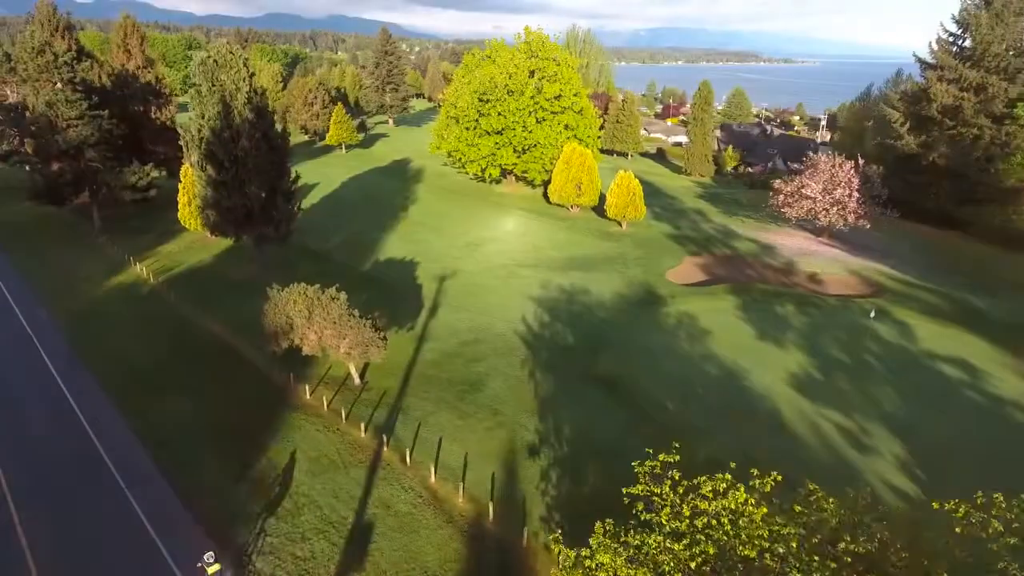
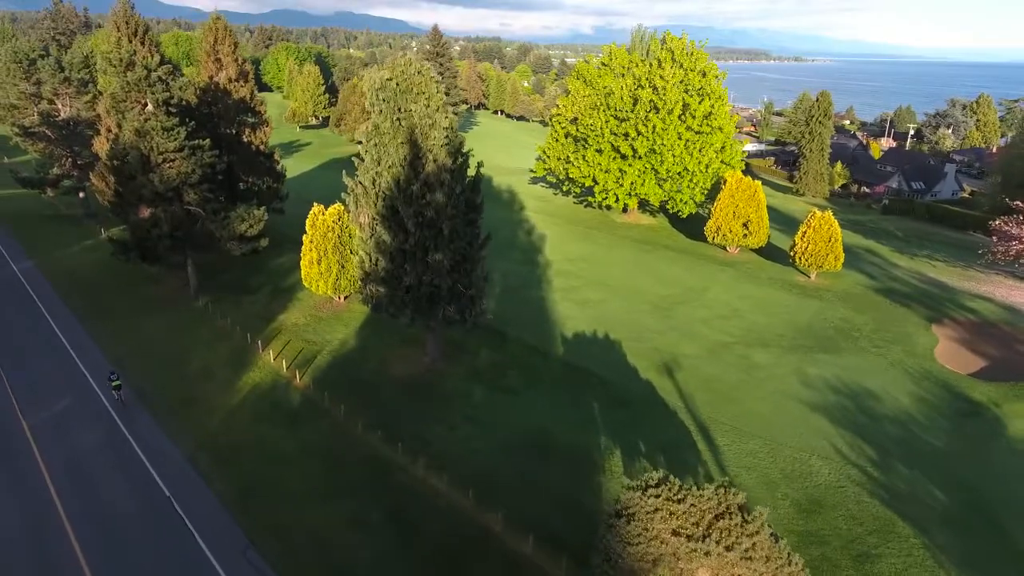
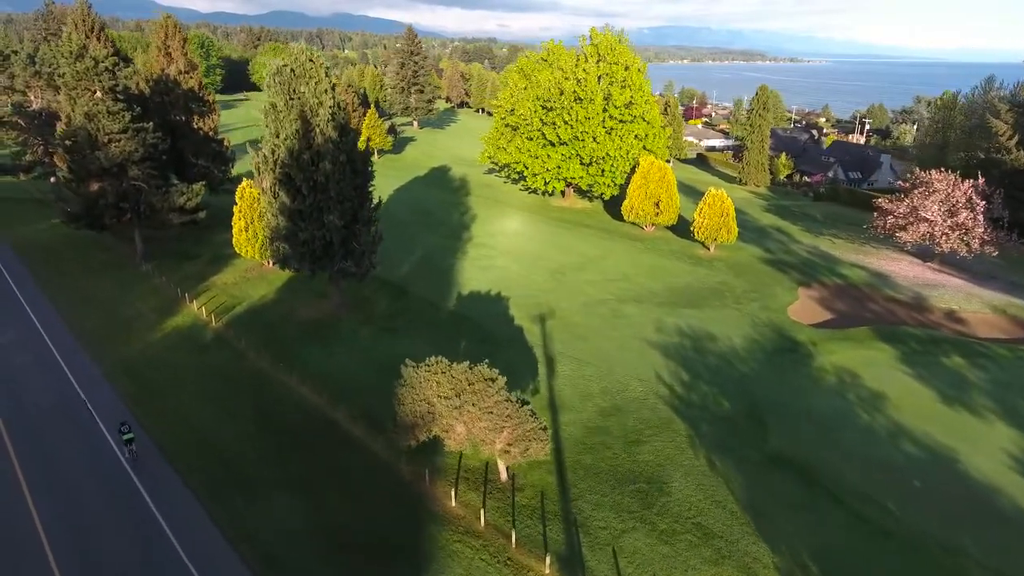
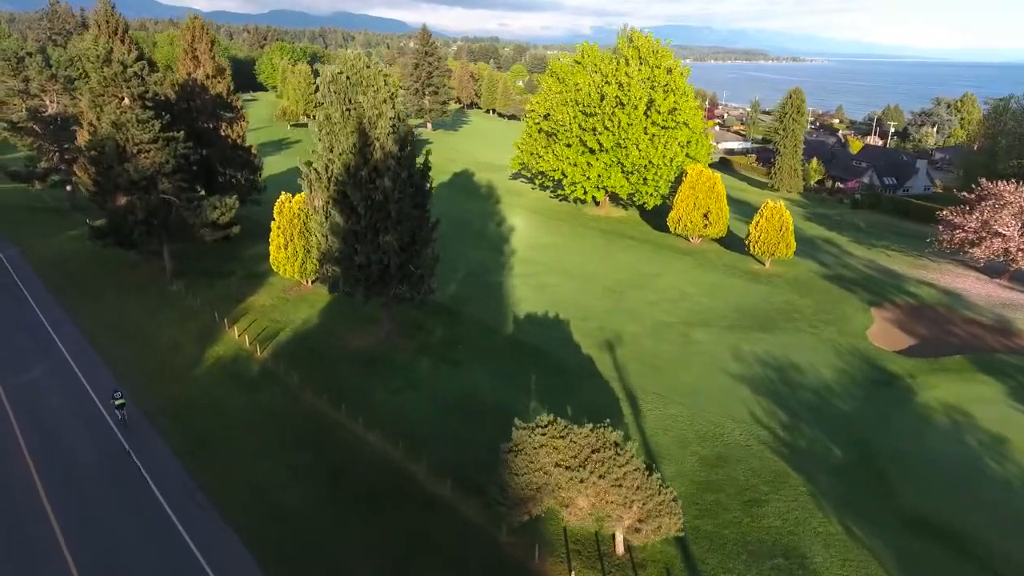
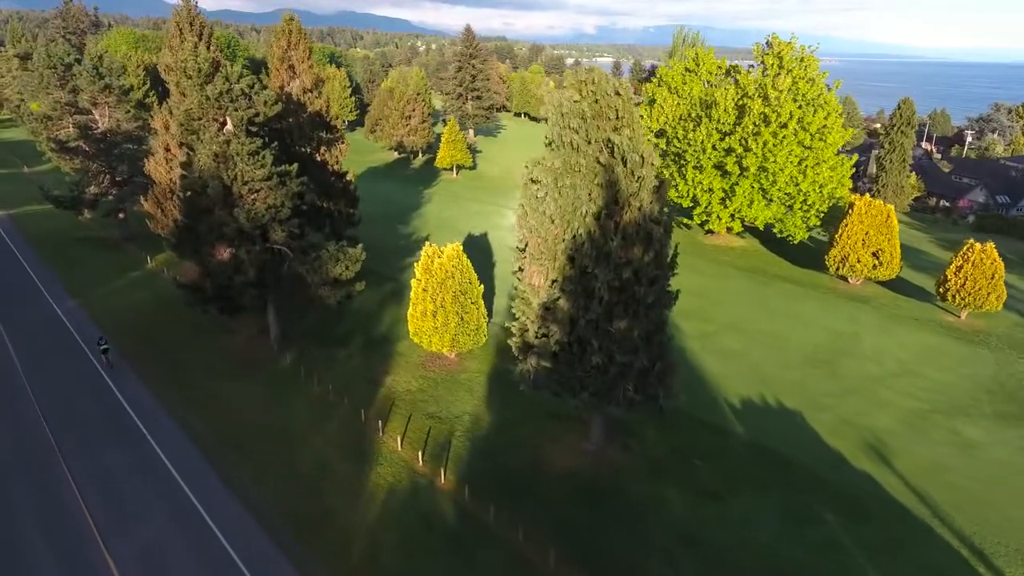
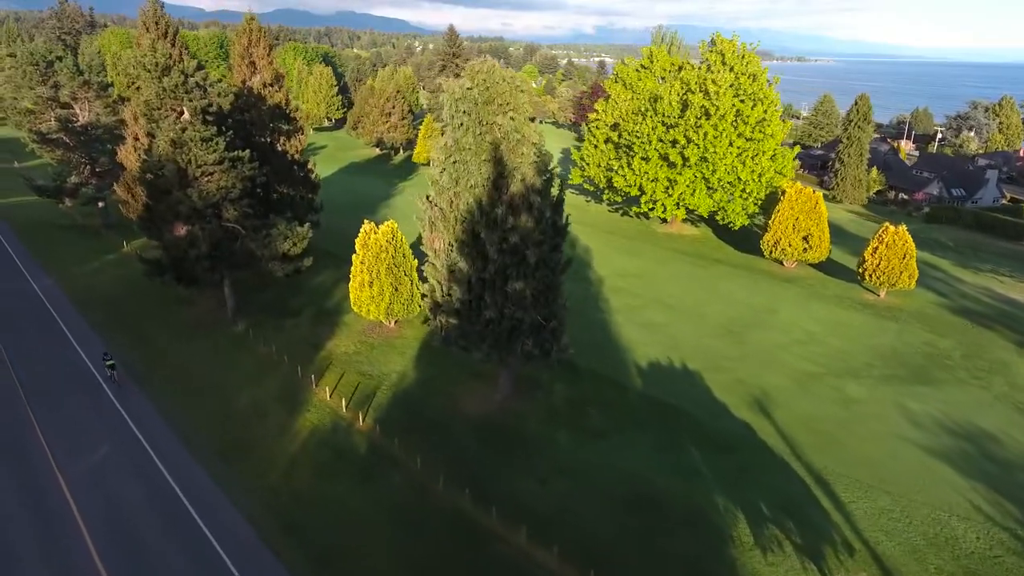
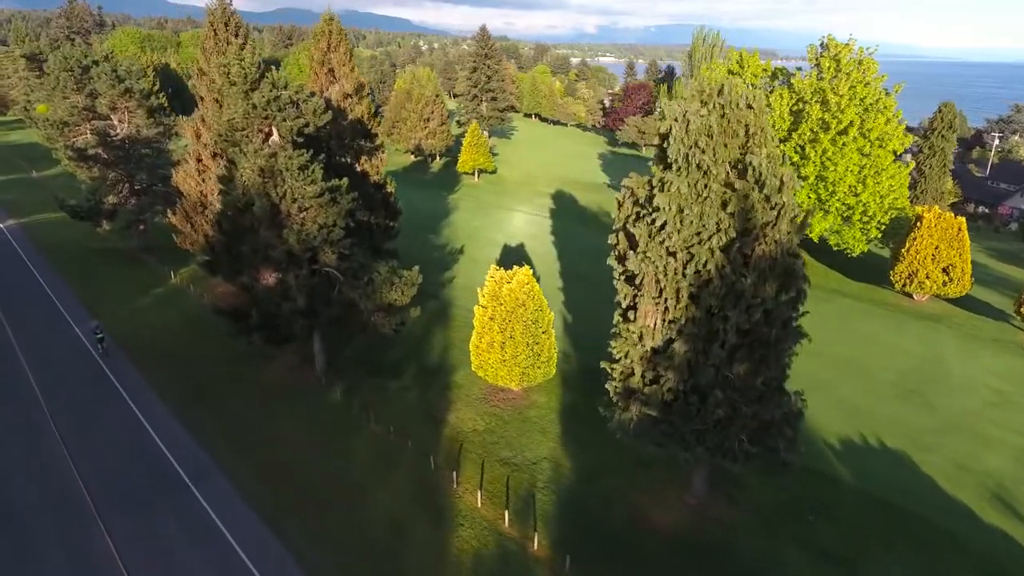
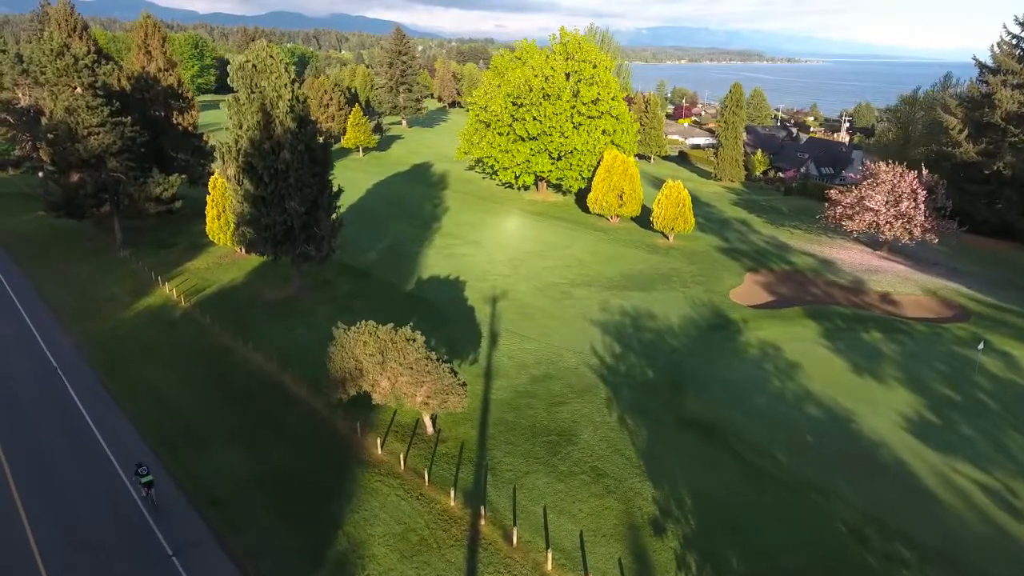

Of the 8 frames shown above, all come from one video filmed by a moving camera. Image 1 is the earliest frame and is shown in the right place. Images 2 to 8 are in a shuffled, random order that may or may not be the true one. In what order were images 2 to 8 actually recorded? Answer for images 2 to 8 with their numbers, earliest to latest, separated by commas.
8, 3, 4, 2, 6, 5, 7
